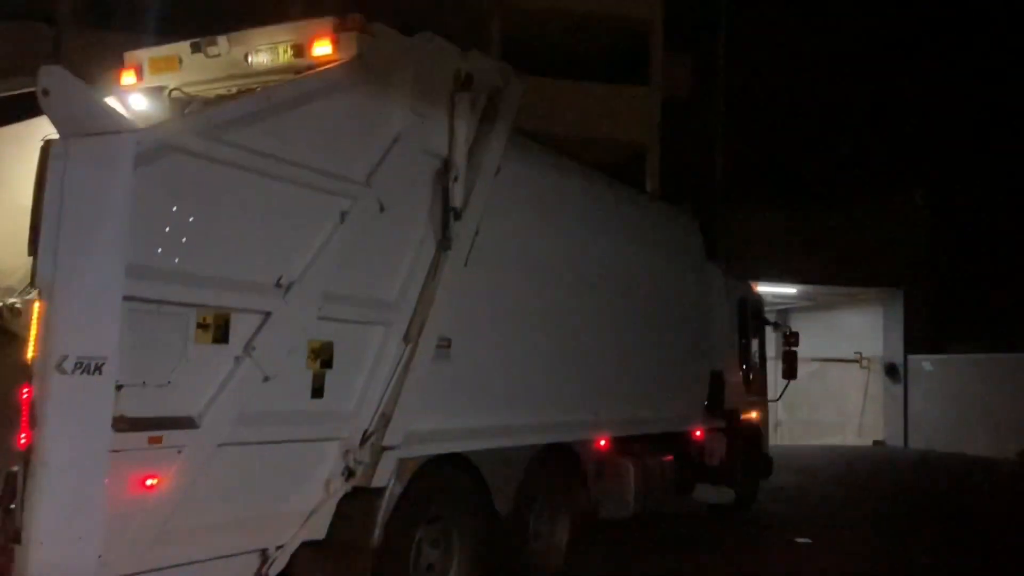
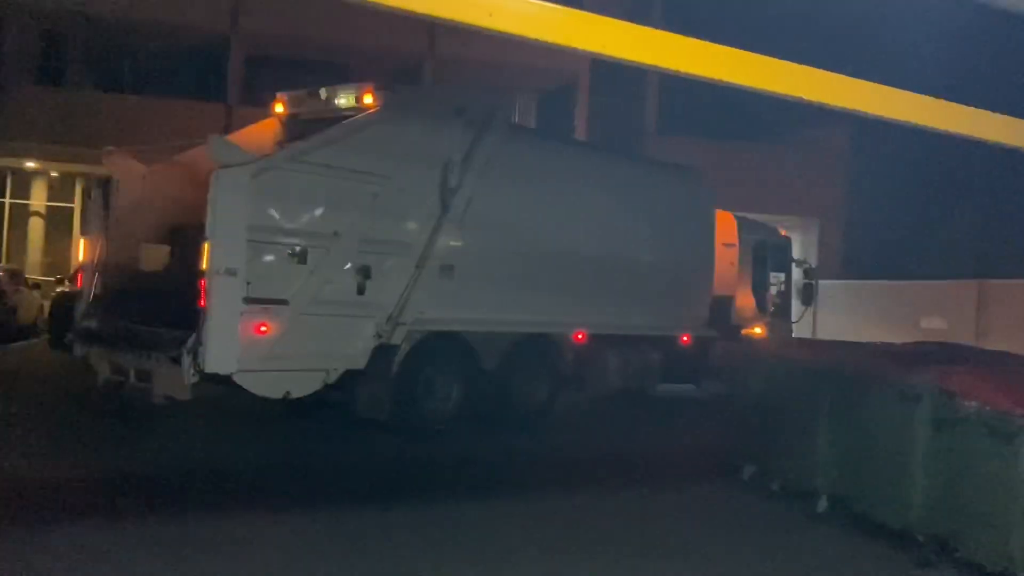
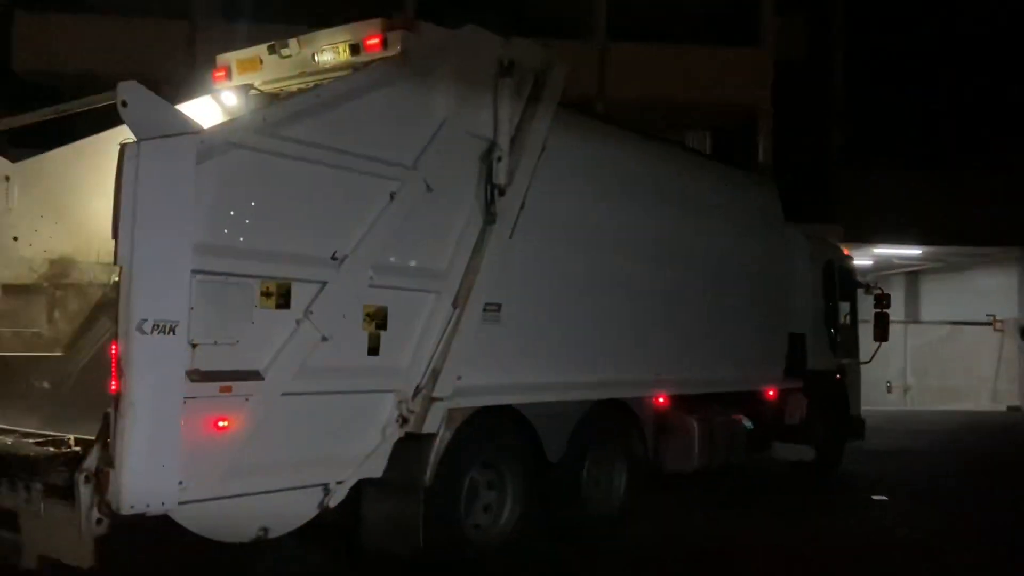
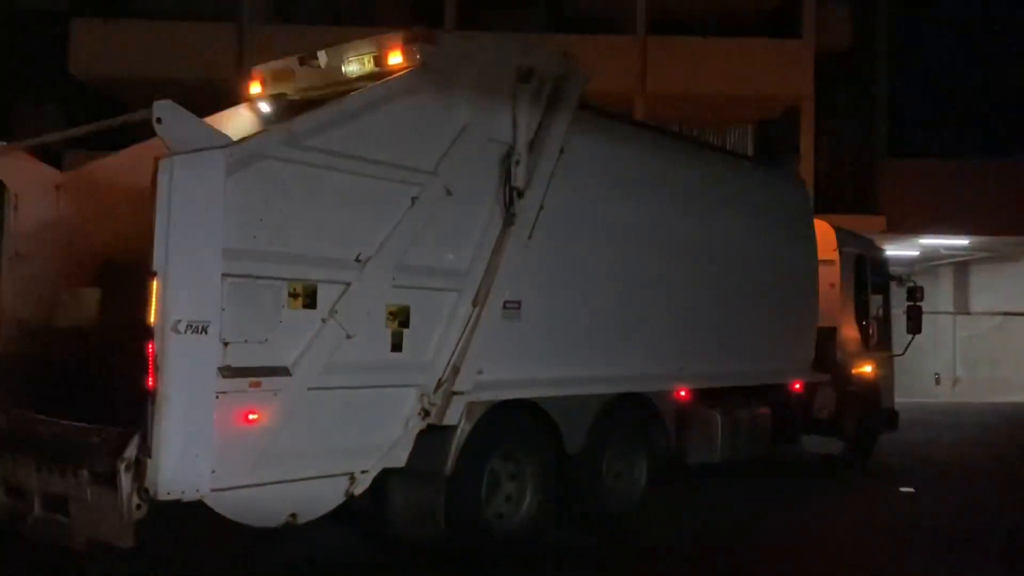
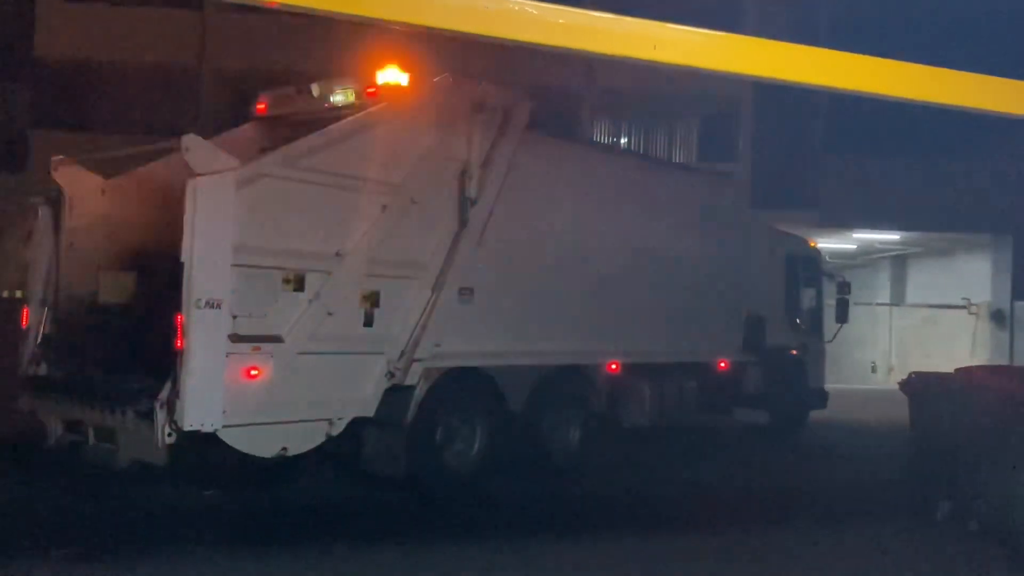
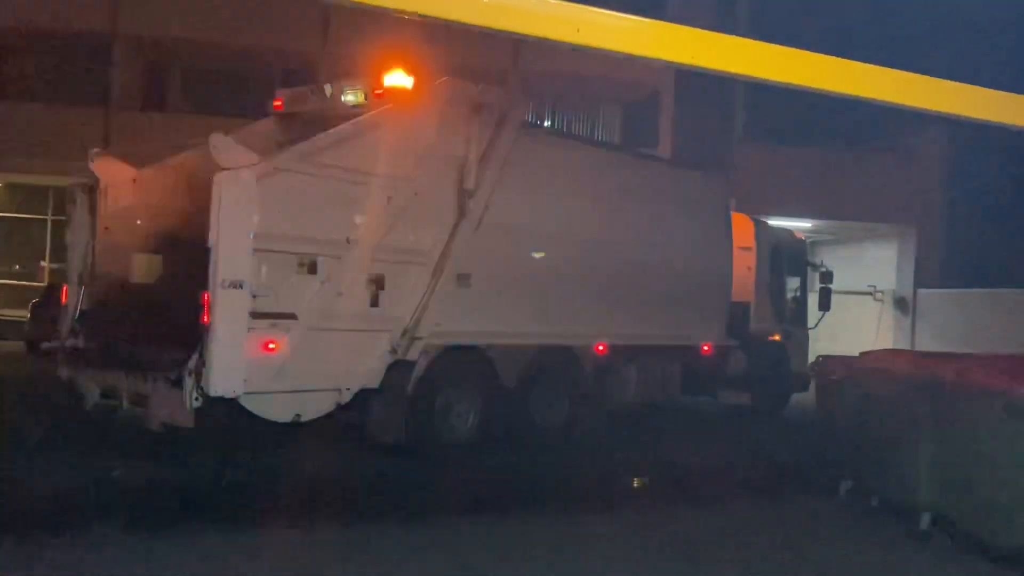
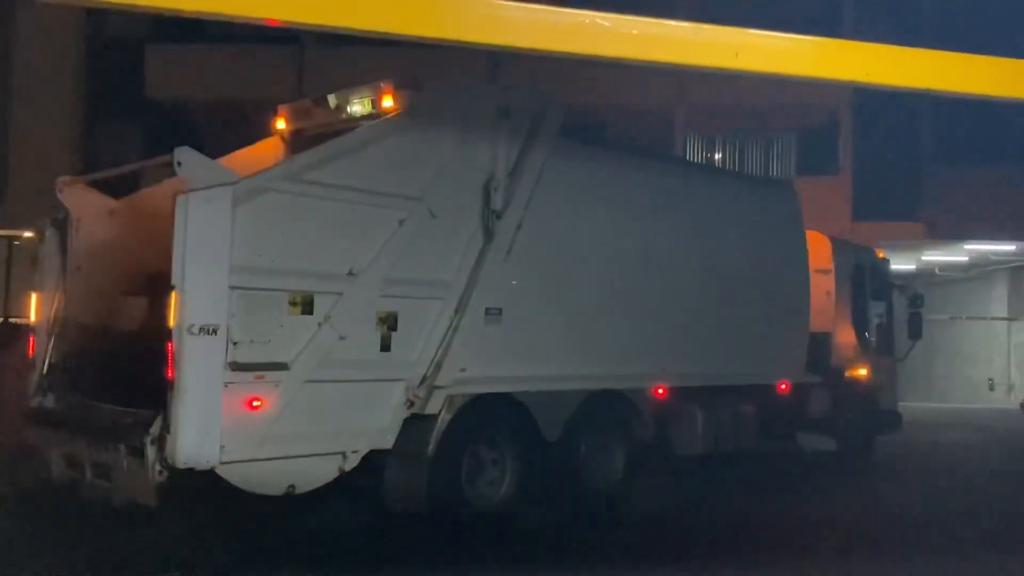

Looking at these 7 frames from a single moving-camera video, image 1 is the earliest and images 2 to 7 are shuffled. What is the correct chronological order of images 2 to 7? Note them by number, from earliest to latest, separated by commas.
3, 4, 7, 5, 6, 2
